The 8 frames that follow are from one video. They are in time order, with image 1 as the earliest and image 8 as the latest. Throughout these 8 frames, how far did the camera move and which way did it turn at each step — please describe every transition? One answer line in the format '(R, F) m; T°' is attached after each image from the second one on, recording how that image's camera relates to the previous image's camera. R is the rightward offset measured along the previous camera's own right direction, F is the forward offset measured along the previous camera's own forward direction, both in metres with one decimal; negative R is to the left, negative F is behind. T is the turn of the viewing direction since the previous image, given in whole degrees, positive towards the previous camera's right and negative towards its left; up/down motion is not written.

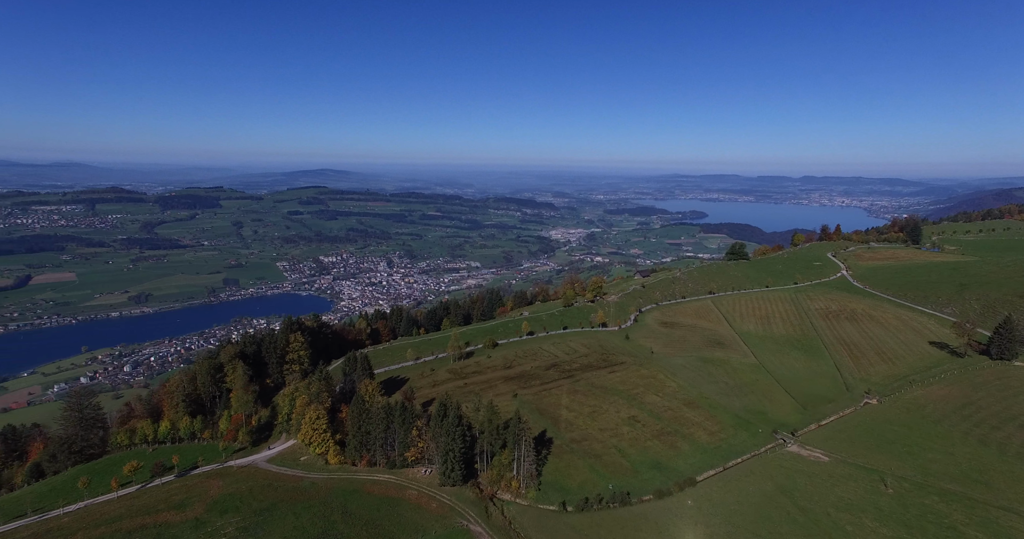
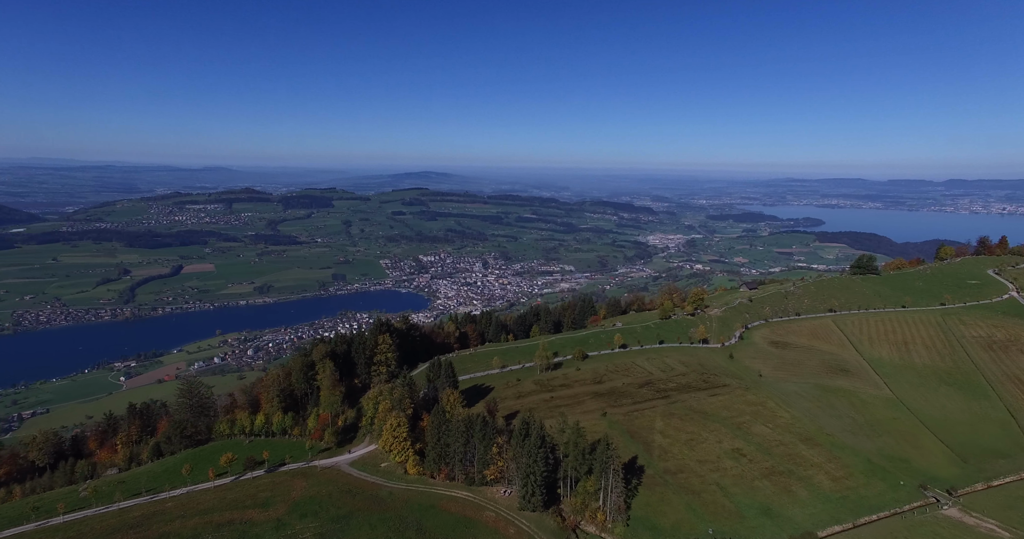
(+0.2, +3.3) m; -9°
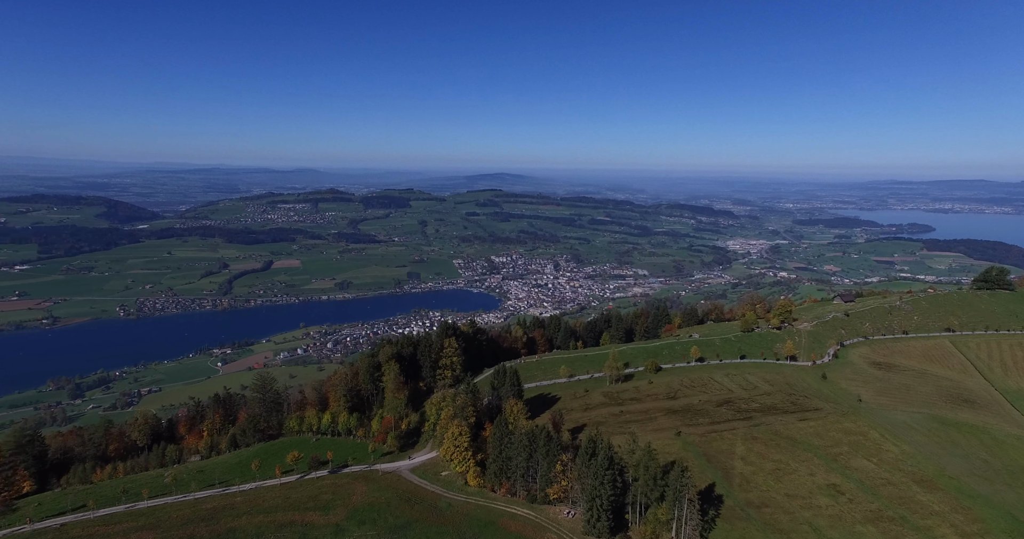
(+0.2, +2.5) m; -7°
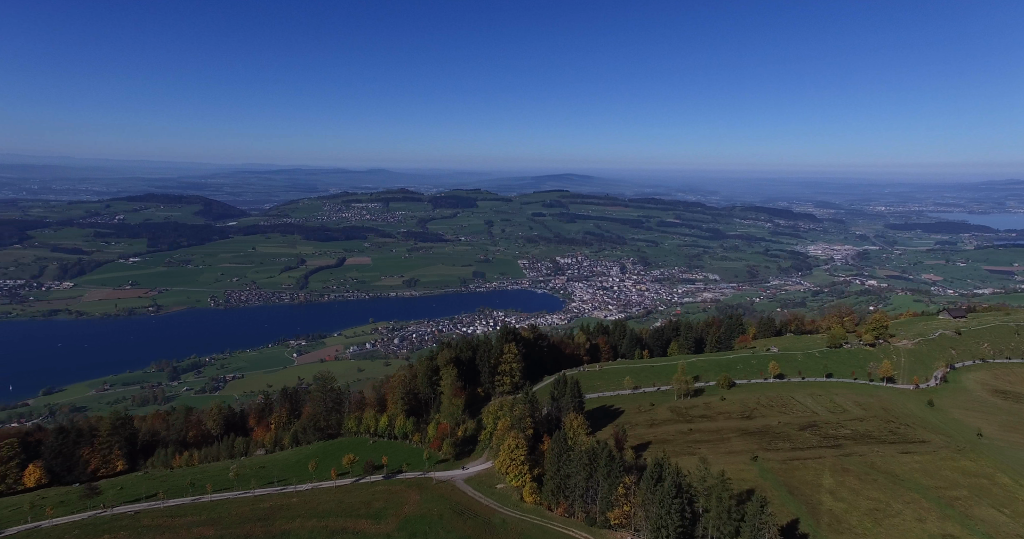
(+0.2, +2.7) m; -6°
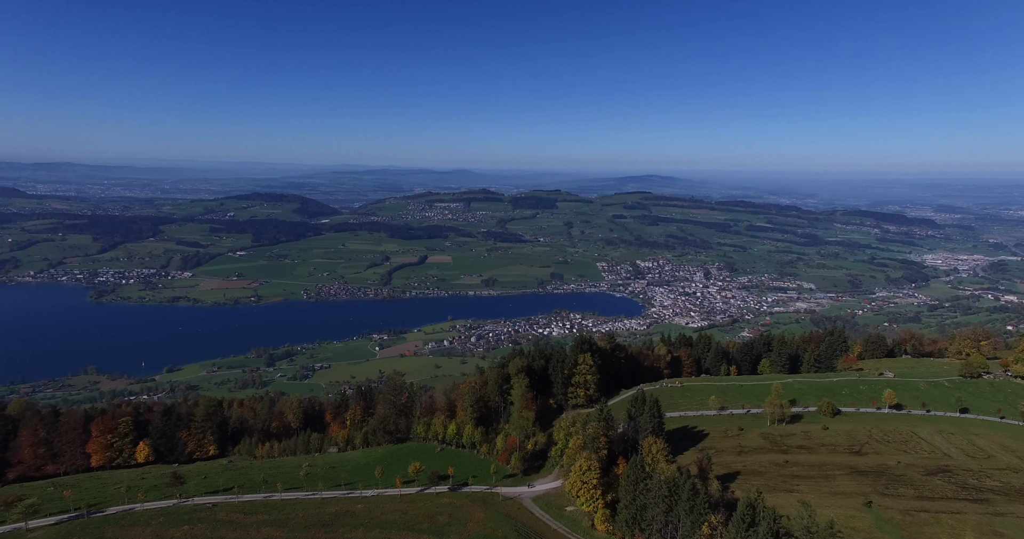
(+0.2, +3.4) m; -7°
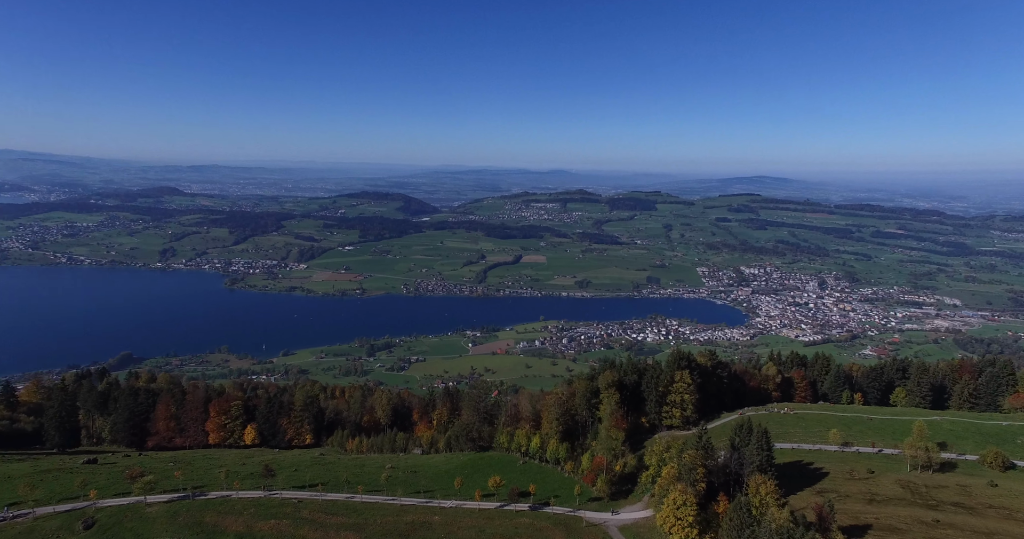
(+0.2, +3.8) m; -9°
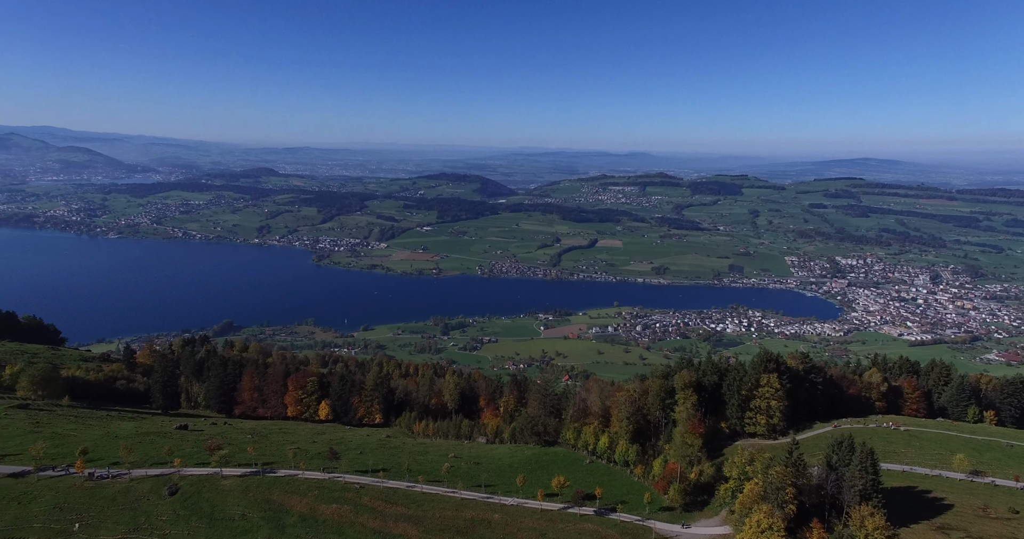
(+0.3, +3.7) m; -7°
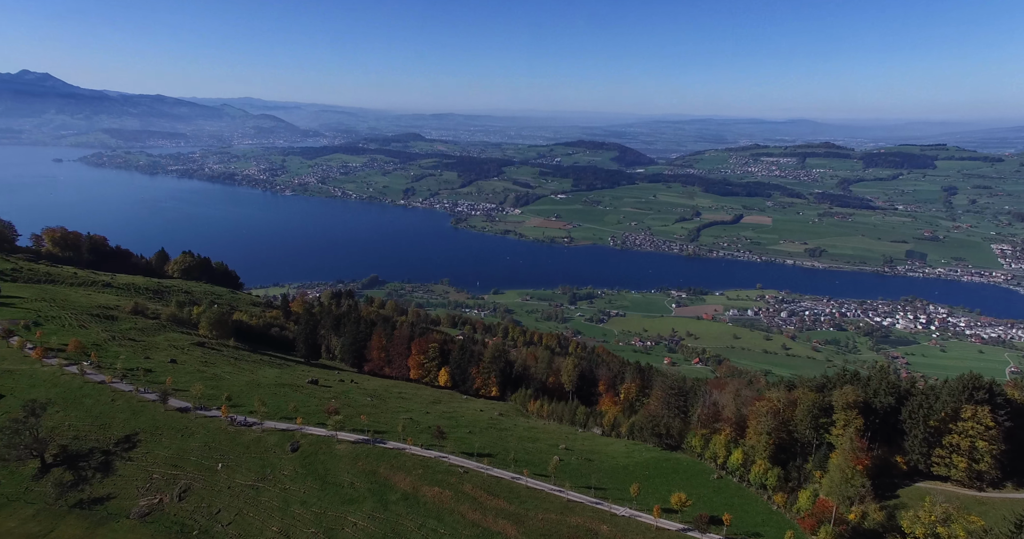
(0.0, +7.9) m; -12°
